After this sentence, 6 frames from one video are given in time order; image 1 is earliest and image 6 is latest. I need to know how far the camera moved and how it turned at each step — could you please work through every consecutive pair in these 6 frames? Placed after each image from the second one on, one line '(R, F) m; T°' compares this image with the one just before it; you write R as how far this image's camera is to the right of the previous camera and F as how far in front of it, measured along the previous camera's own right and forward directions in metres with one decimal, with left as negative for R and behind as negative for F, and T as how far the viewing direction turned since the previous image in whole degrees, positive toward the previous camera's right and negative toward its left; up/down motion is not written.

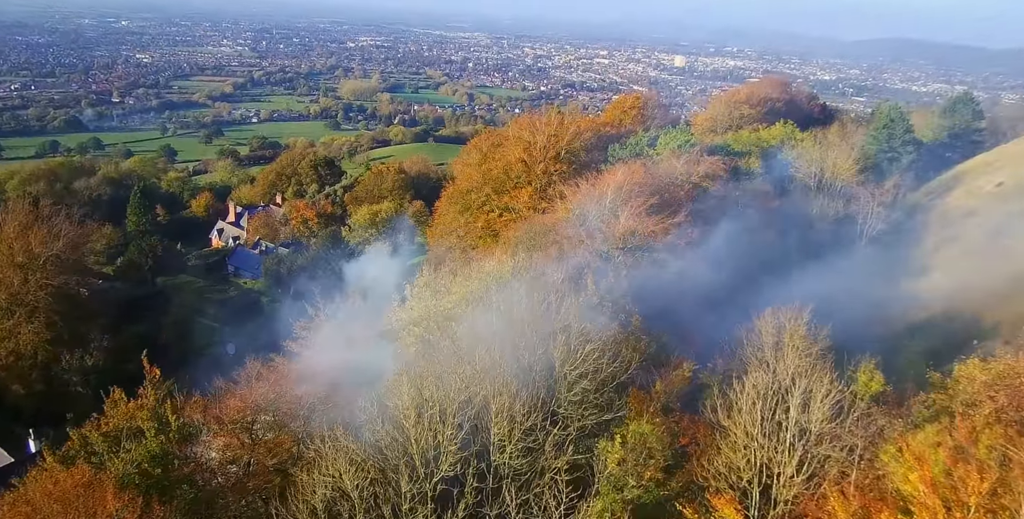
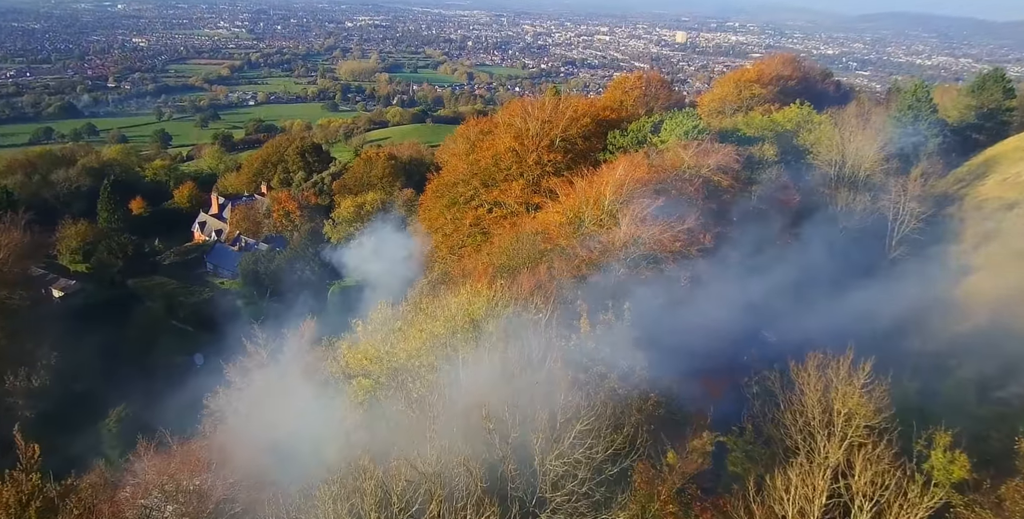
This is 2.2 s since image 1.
(+0.5, +2.8) m; 0°
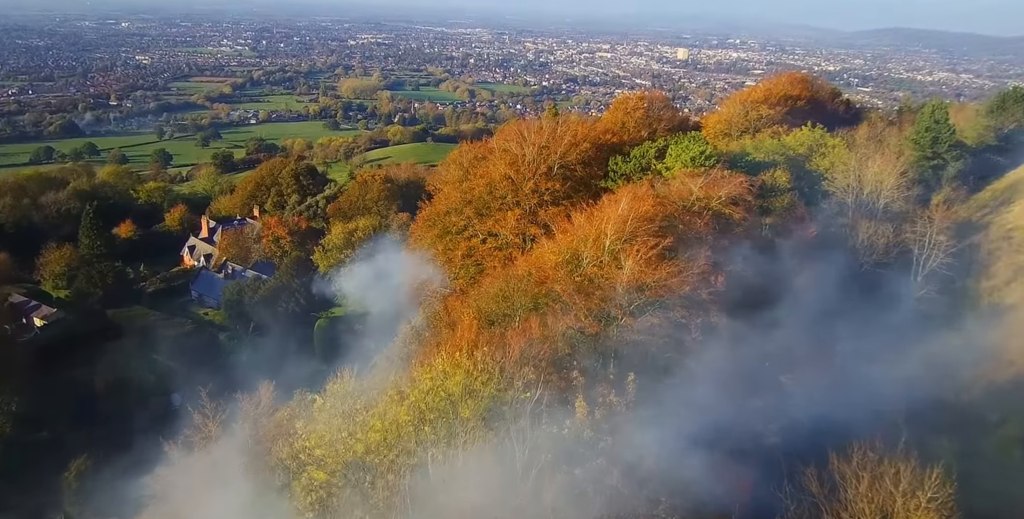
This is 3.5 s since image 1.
(+0.3, +1.8) m; 0°
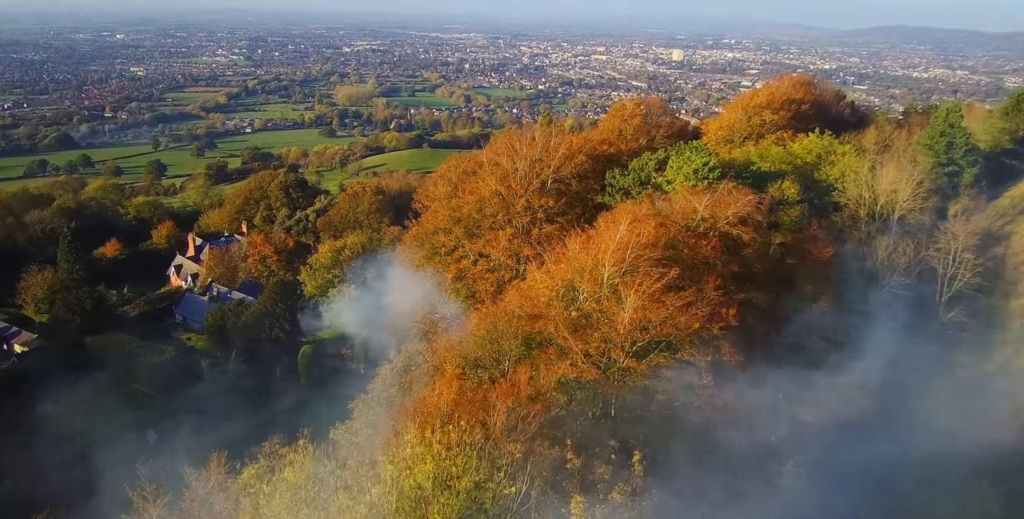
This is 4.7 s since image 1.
(+0.2, +1.7) m; 0°
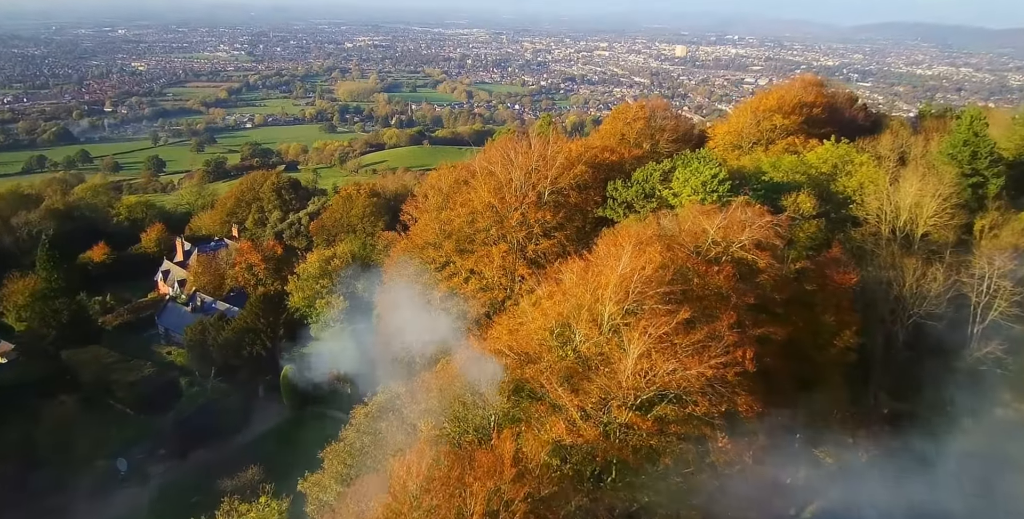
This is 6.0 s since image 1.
(+0.3, +1.8) m; 0°
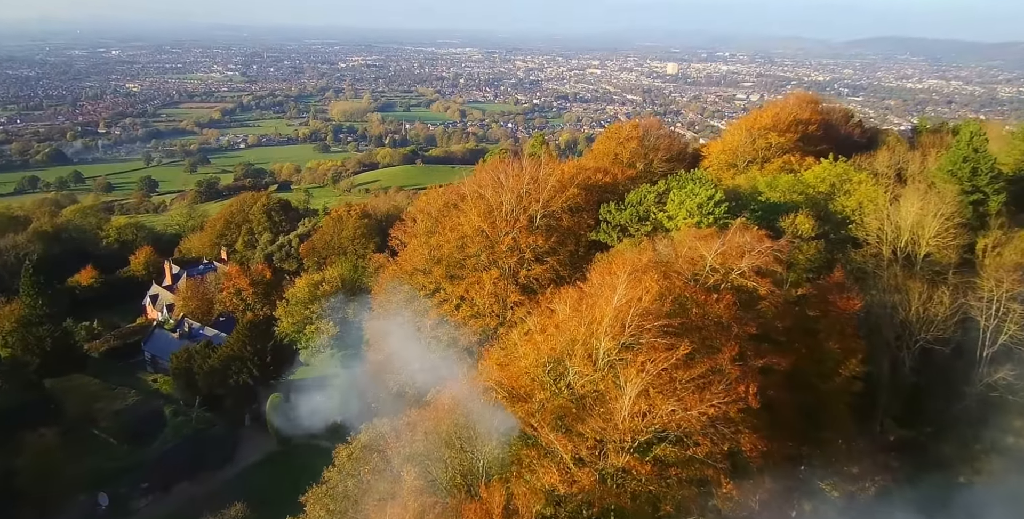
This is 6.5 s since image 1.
(+0.1, +0.7) m; 0°
